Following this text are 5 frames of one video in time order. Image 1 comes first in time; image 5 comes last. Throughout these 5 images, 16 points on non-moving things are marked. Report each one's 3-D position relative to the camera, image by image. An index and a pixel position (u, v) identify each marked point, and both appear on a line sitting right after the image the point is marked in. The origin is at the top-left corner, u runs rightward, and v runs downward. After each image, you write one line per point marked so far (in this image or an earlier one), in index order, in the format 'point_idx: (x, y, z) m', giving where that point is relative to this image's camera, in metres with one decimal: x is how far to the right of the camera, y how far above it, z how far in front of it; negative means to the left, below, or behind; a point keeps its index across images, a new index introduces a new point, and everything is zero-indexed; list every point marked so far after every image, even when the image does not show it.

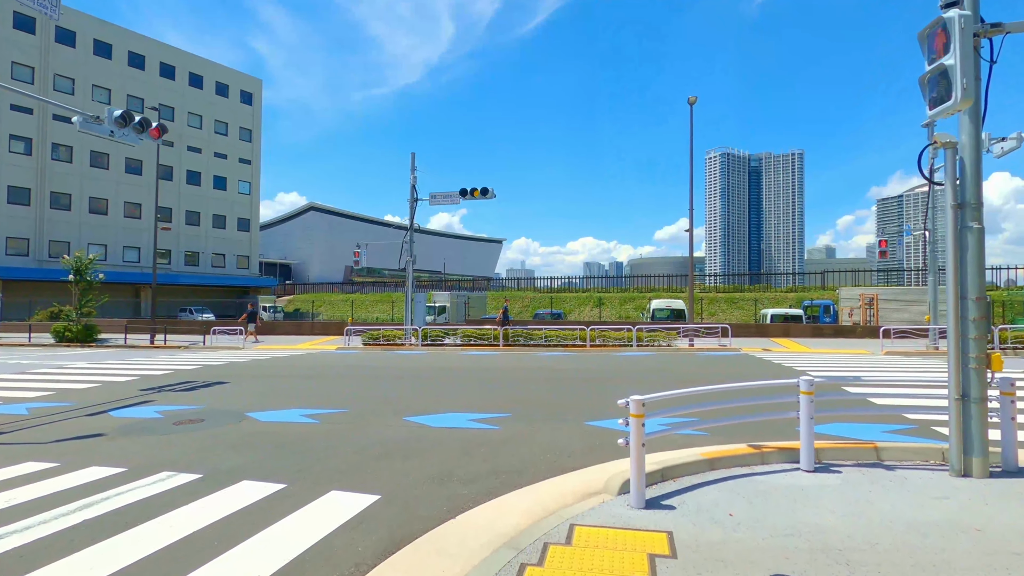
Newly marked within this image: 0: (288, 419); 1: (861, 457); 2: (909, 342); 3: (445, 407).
0: (-3.5, -2.0, +8.4) m
1: (+3.6, -1.8, +5.7) m
2: (+14.3, -1.9, +19.7) m
3: (-1.2, -2.1, +9.5) m
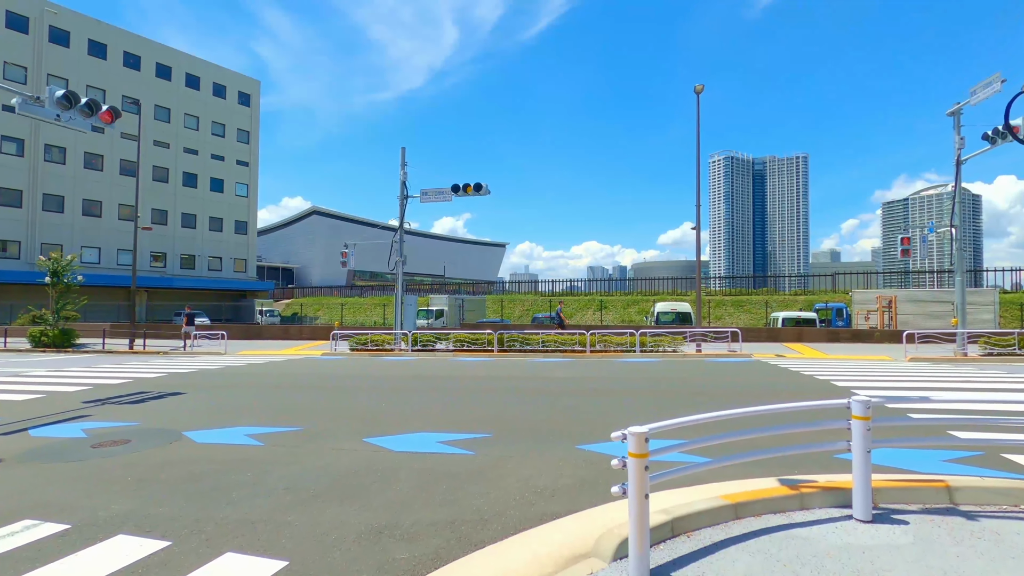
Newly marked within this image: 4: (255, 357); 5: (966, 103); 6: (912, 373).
0: (-3.7, -2.0, +7.1) m
1: (+3.4, -1.7, +4.4) m
2: (+14.1, -2.0, +18.3) m
3: (-1.4, -2.0, +8.2) m
4: (-9.4, -2.5, +20.1) m
5: (+13.4, +5.5, +16.2) m
6: (+10.3, -2.2, +14.2) m
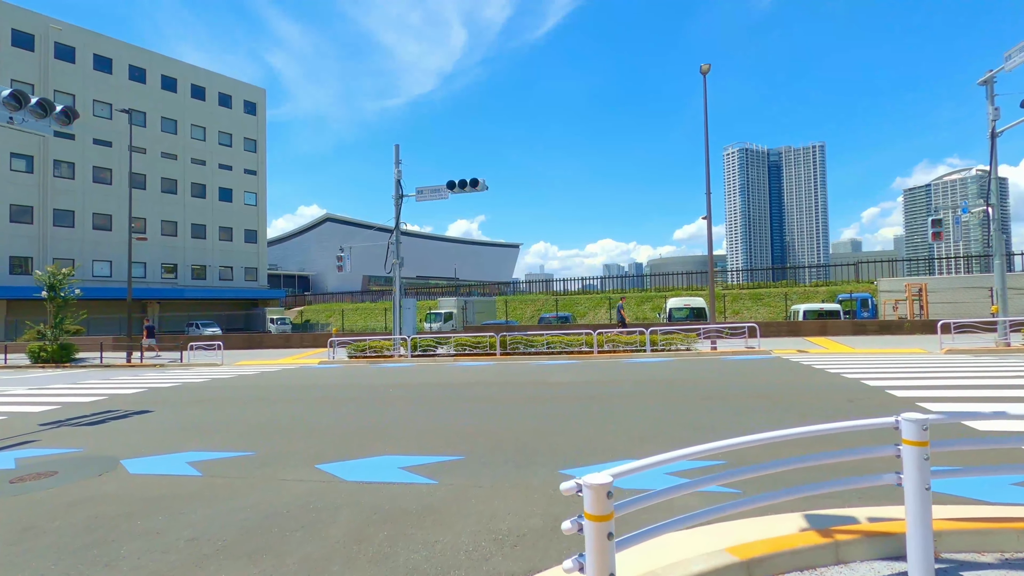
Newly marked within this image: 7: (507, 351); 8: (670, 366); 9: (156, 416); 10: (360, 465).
0: (-4.0, -2.1, +6.3) m
1: (+3.0, -1.6, +3.3) m
2: (+14.2, -1.5, +16.9) m
3: (-1.6, -2.0, +7.3) m
4: (-9.2, -2.8, +19.3) m
5: (+13.2, +5.9, +14.8) m
6: (+10.3, -1.8, +12.9) m
7: (-0.2, -2.2, +19.1) m
8: (+4.3, -2.1, +15.1) m
9: (-6.6, -2.4, +10.2) m
10: (-1.6, -1.9, +5.9) m
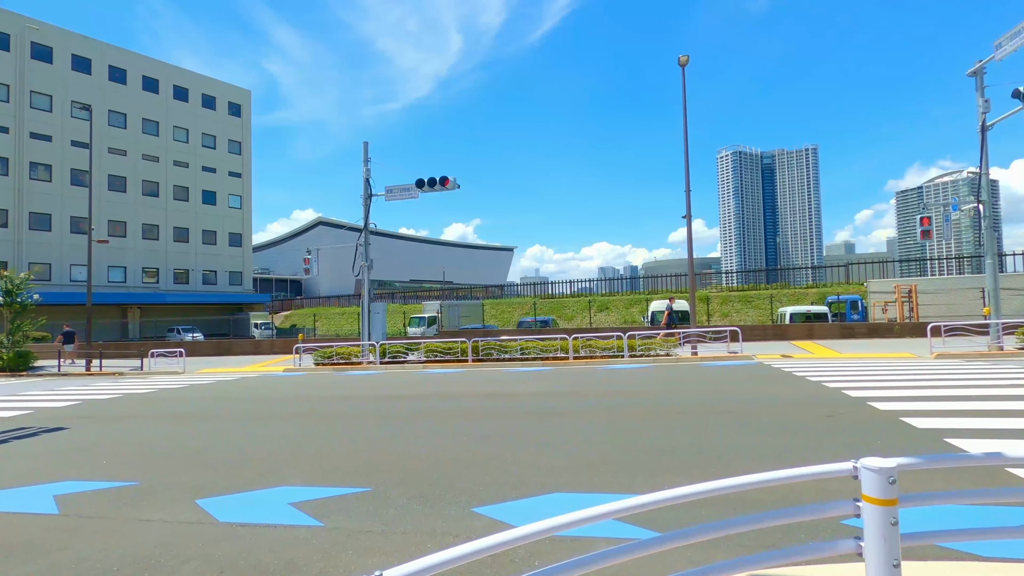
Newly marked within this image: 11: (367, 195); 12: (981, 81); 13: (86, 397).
0: (-4.8, -2.1, +5.4) m
1: (+2.3, -1.6, +2.5) m
2: (+13.3, -1.5, +16.2) m
3: (-2.4, -2.1, +6.4) m
4: (-10.1, -3.0, +18.4) m
5: (+12.3, +5.9, +14.1) m
6: (+9.4, -1.9, +12.1) m
7: (-1.1, -2.3, +18.2) m
8: (+3.5, -2.2, +14.2) m
9: (-7.4, -2.4, +9.3) m
10: (-2.4, -1.9, +5.0) m
11: (-5.1, +3.3, +19.3) m
12: (+12.7, +5.6, +14.9) m
13: (-11.4, -2.9, +14.7) m
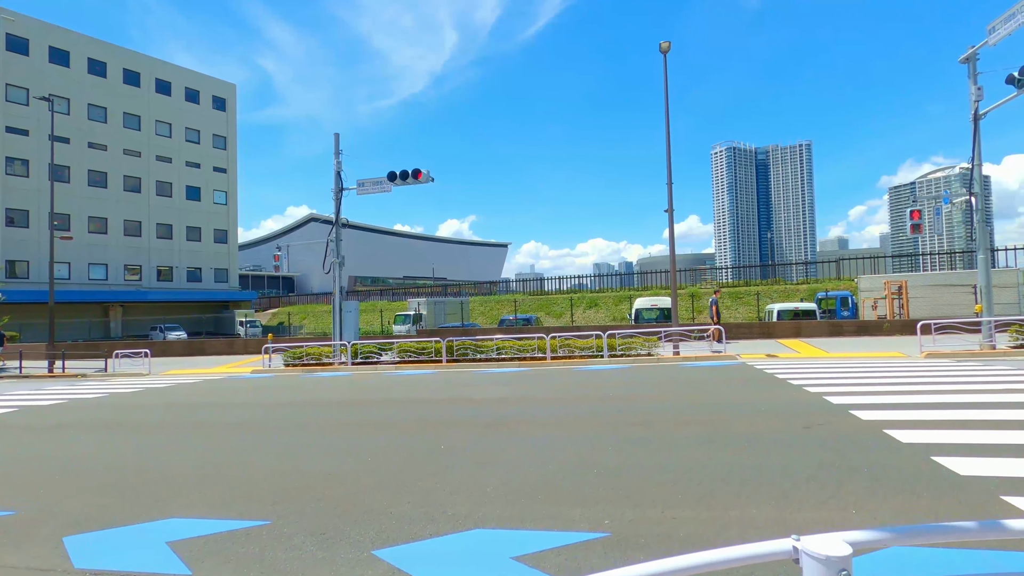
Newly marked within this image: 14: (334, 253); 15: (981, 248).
0: (-5.4, -2.1, +4.6) m
1: (+1.6, -1.6, +1.8) m
2: (+12.6, -1.4, +15.6) m
3: (-3.1, -2.1, +5.7) m
4: (-10.8, -2.9, +17.6) m
5: (+11.6, +6.0, +13.5) m
6: (+8.7, -1.8, +11.5) m
7: (-1.8, -2.2, +17.5) m
8: (+2.8, -2.1, +13.6) m
9: (-8.1, -2.4, +8.5) m
10: (-3.1, -1.9, +4.3) m
11: (-5.9, +3.3, +18.6) m
12: (+12.0, +5.7, +14.2) m
13: (-12.1, -2.9, +13.9) m
14: (-6.2, +1.2, +19.4) m
15: (+15.0, +1.3, +17.5) m
